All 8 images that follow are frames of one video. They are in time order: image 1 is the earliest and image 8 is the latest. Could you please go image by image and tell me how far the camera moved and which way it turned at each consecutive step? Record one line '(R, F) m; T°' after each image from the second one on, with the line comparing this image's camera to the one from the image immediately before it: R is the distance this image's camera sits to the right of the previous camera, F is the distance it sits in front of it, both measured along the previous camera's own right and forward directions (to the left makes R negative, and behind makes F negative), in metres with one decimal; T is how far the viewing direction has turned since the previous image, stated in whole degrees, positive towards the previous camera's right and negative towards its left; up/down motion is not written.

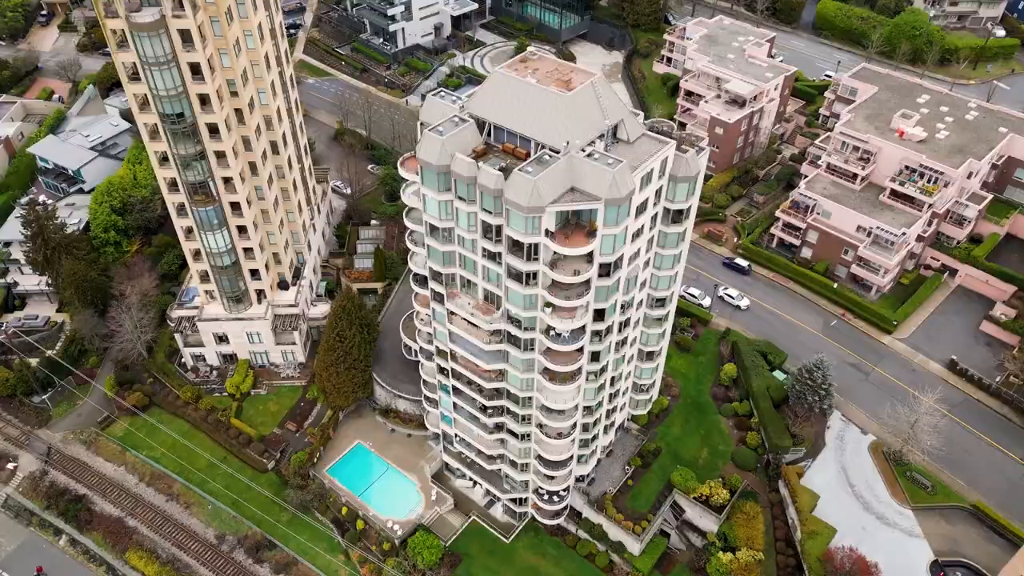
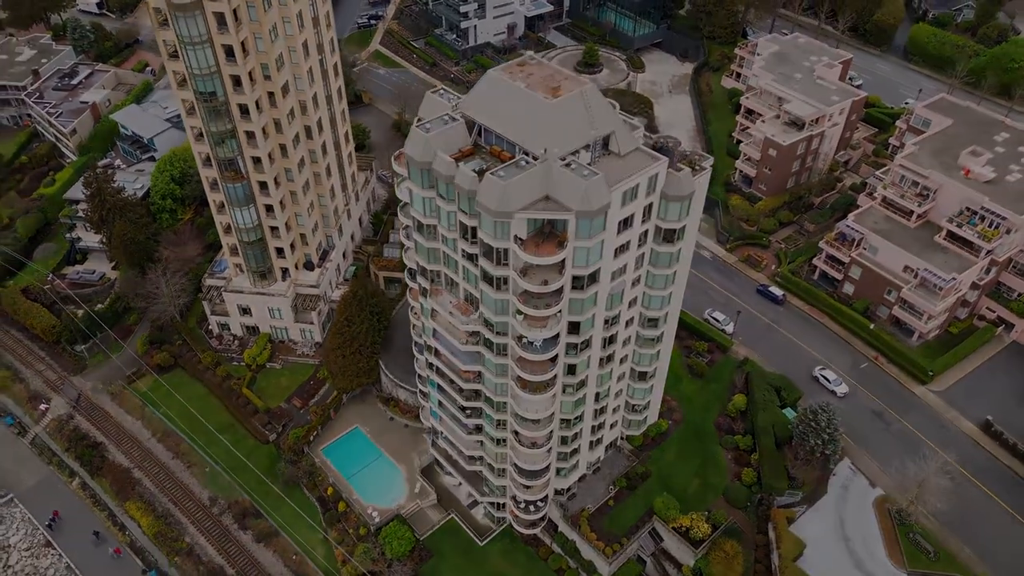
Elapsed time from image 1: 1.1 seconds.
(+8.0, +0.9) m; -7°
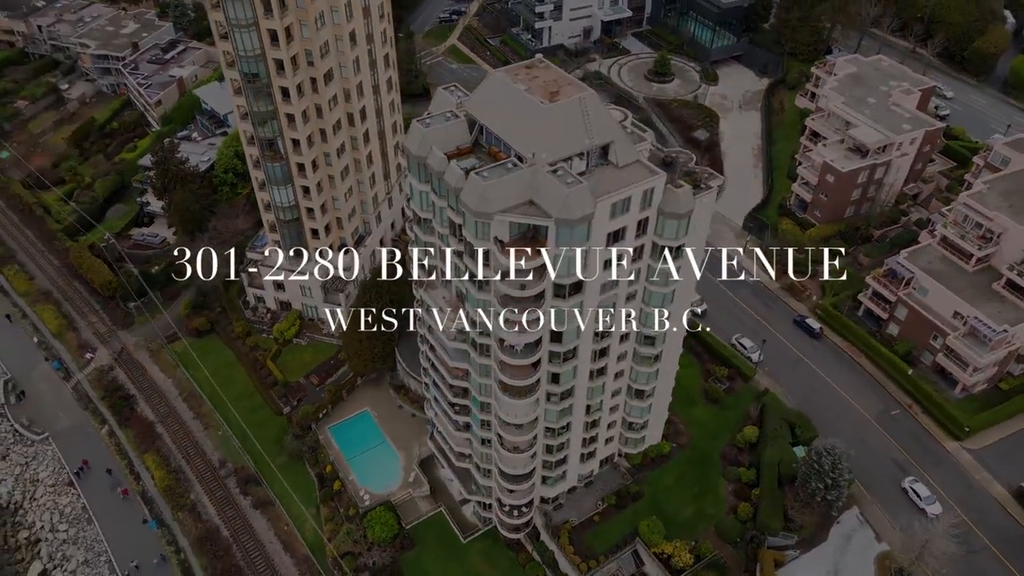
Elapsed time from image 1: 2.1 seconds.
(+7.1, +0.6) m; -7°
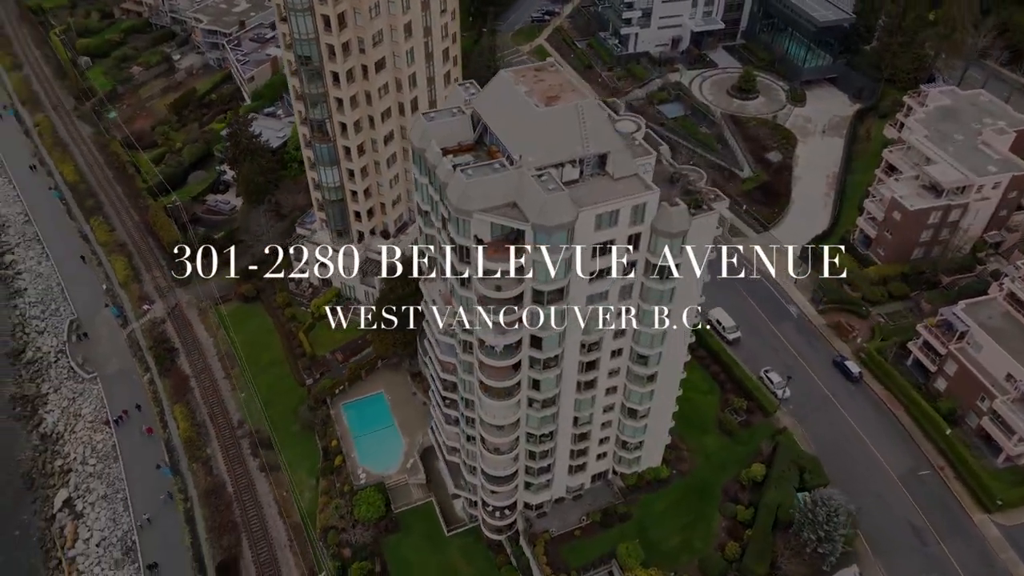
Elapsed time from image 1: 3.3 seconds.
(+8.0, +0.7) m; -8°
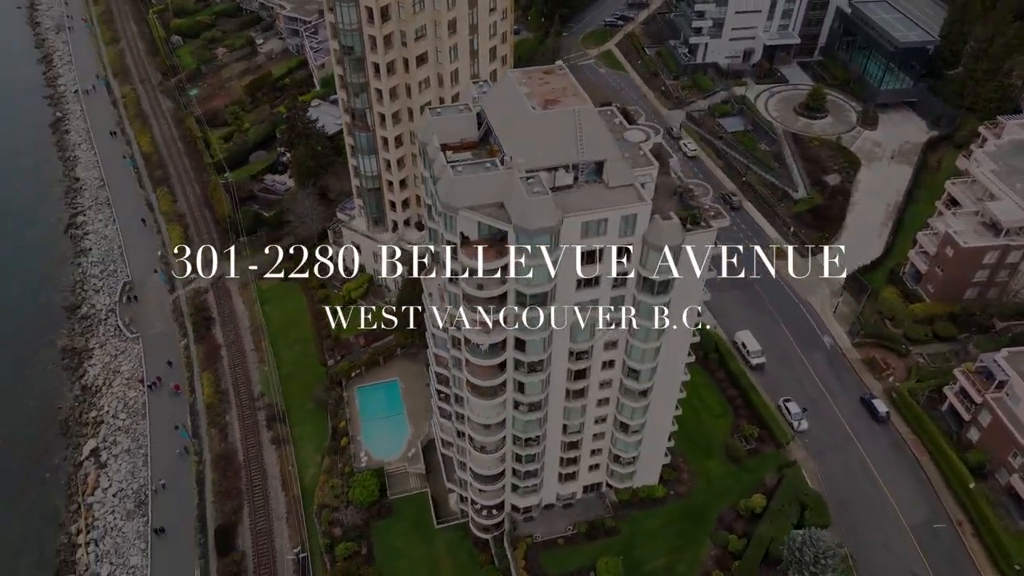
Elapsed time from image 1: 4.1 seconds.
(+6.2, +0.4) m; -6°
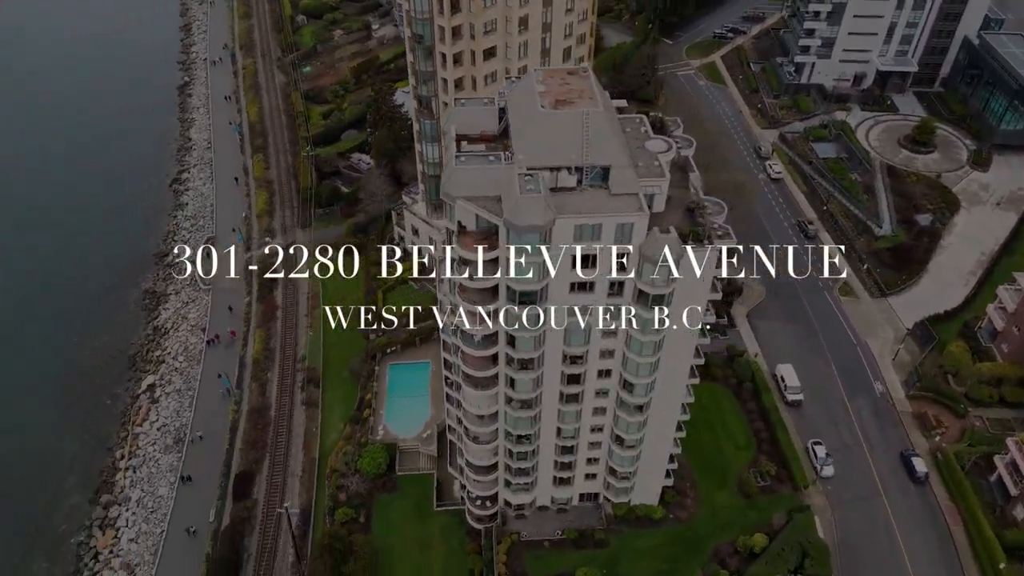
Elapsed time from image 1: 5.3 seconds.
(+7.9, +0.2) m; -9°
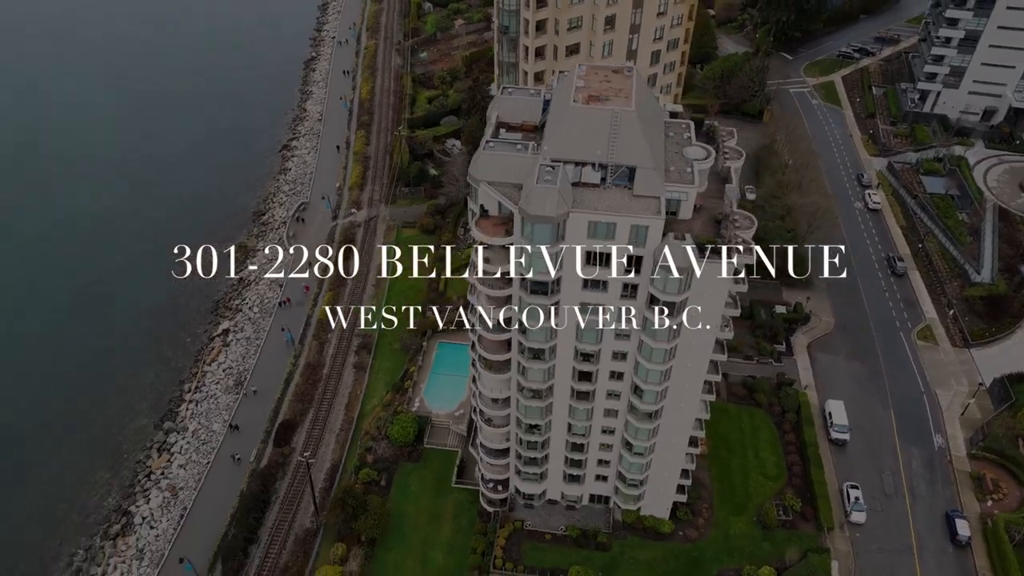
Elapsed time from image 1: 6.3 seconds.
(+6.9, -0.4) m; -9°
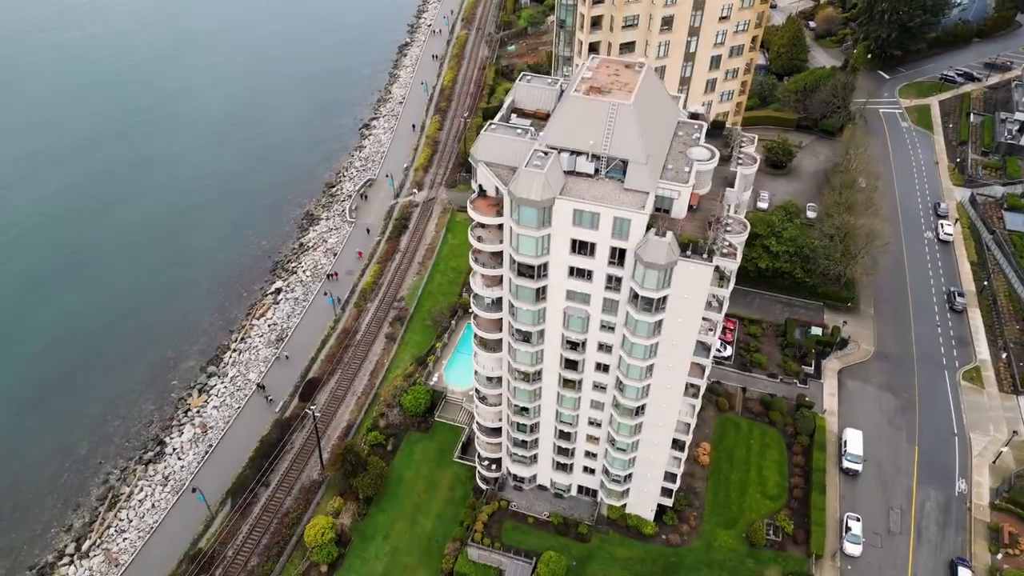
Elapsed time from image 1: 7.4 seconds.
(+7.6, -1.0) m; -7°
